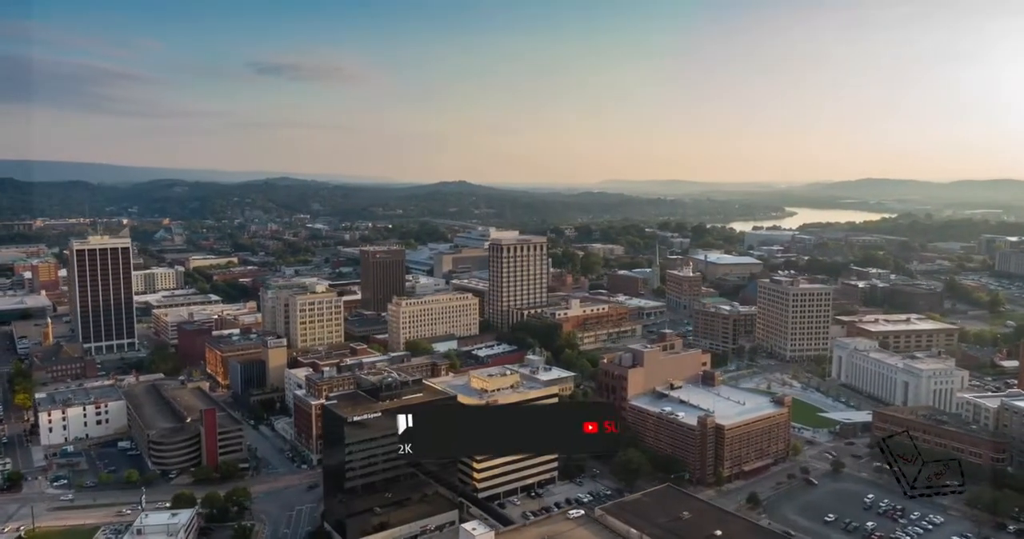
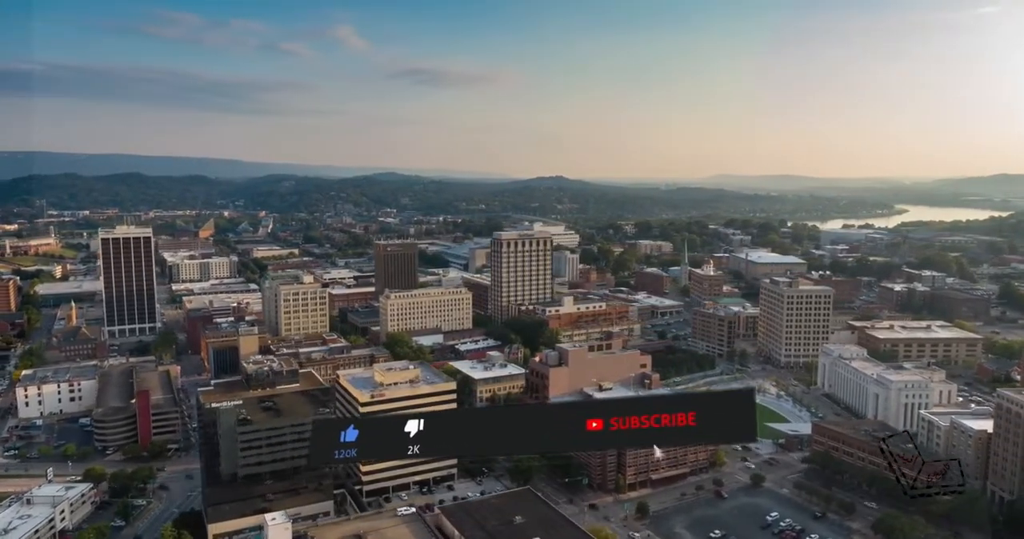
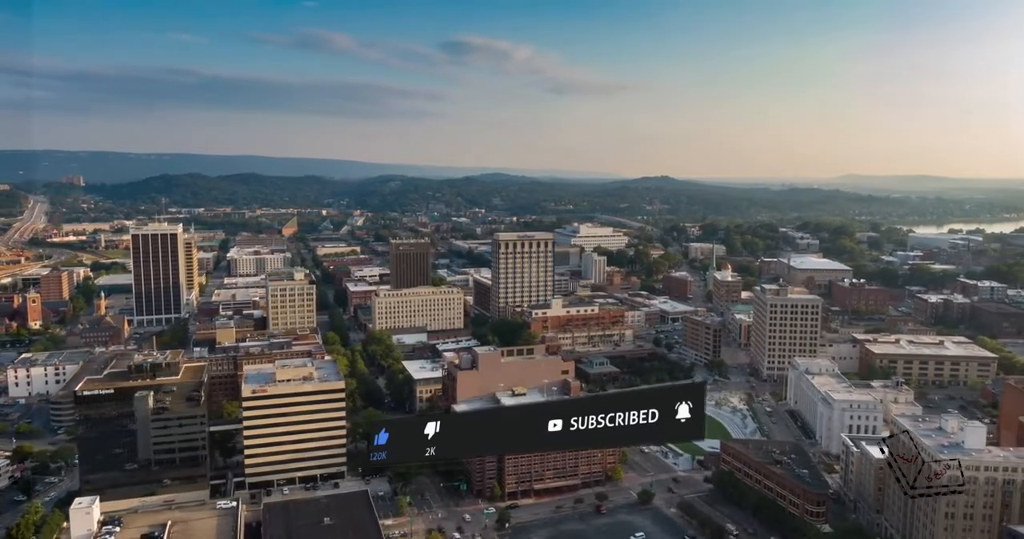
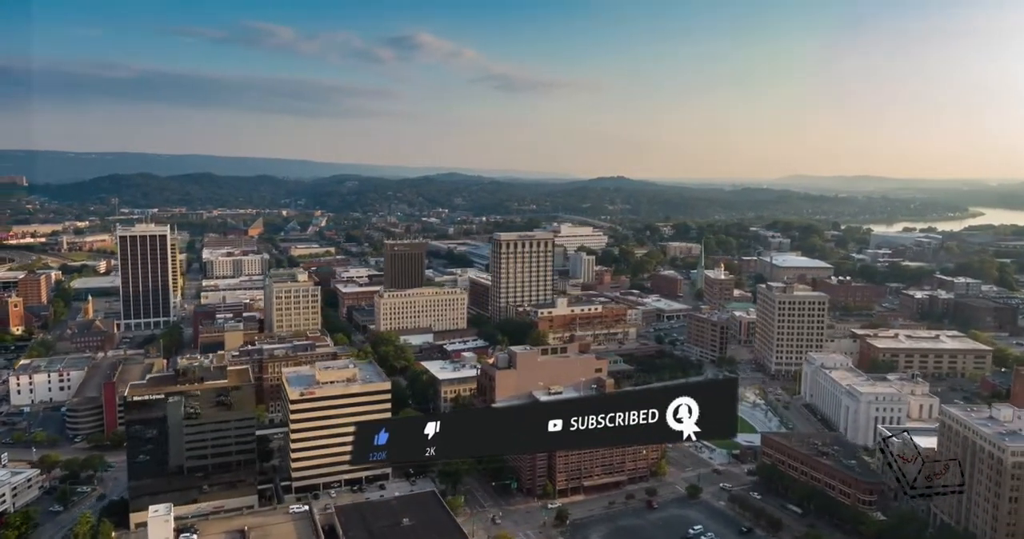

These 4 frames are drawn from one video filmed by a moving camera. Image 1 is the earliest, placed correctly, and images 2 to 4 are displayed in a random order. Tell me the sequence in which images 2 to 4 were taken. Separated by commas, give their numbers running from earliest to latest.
2, 4, 3
